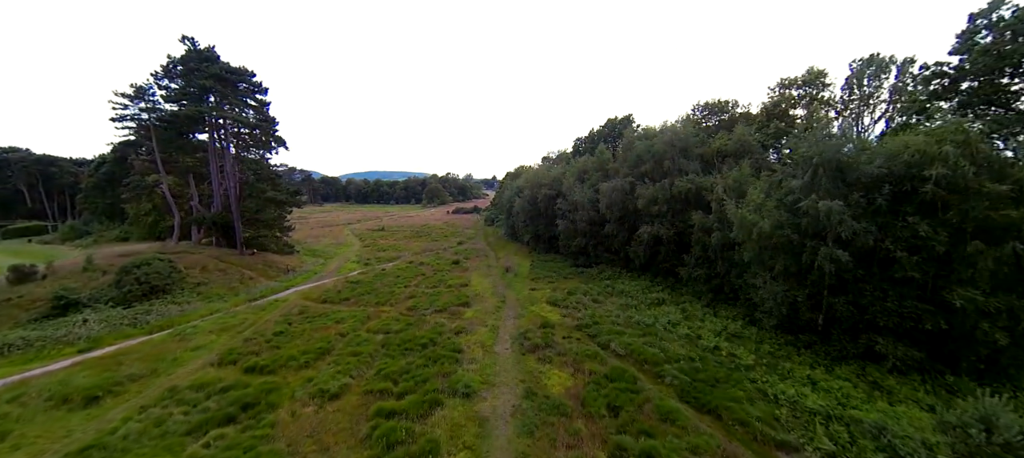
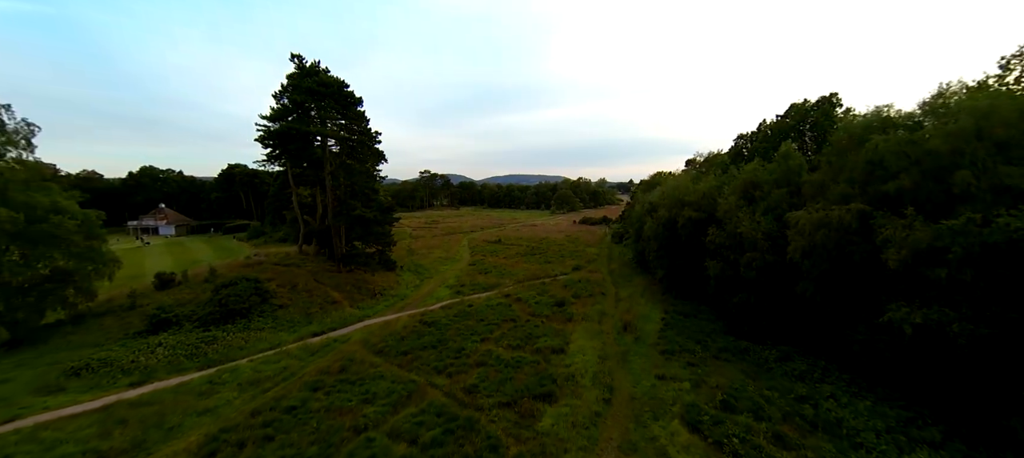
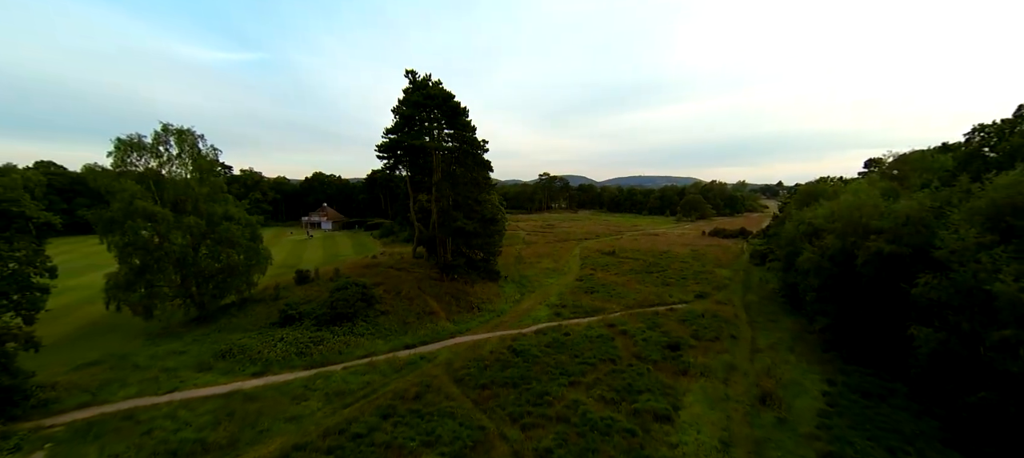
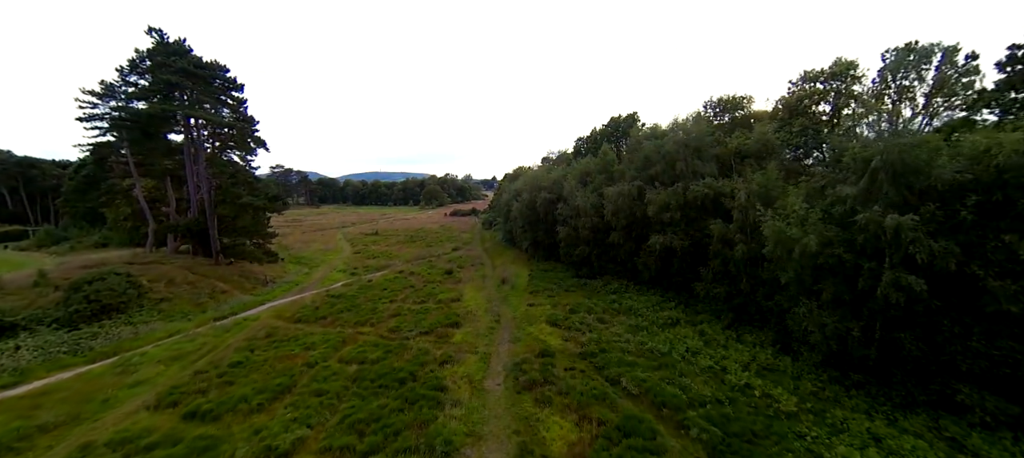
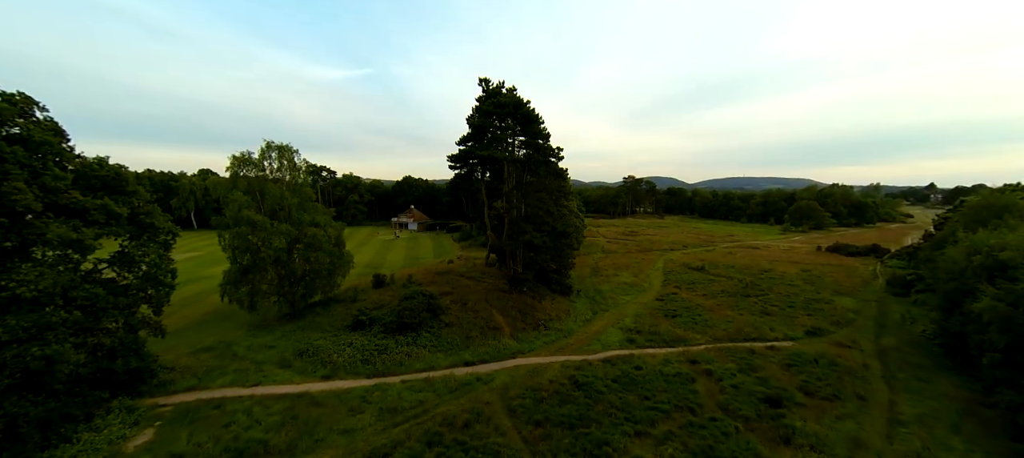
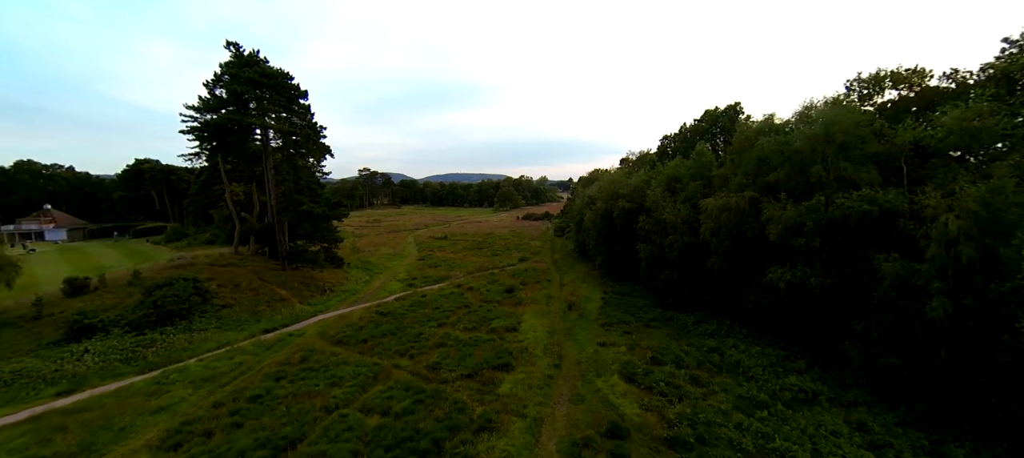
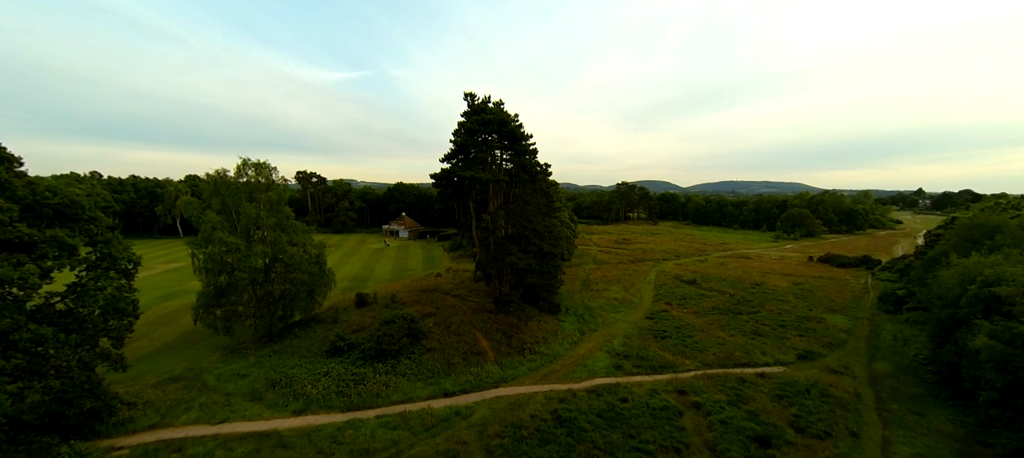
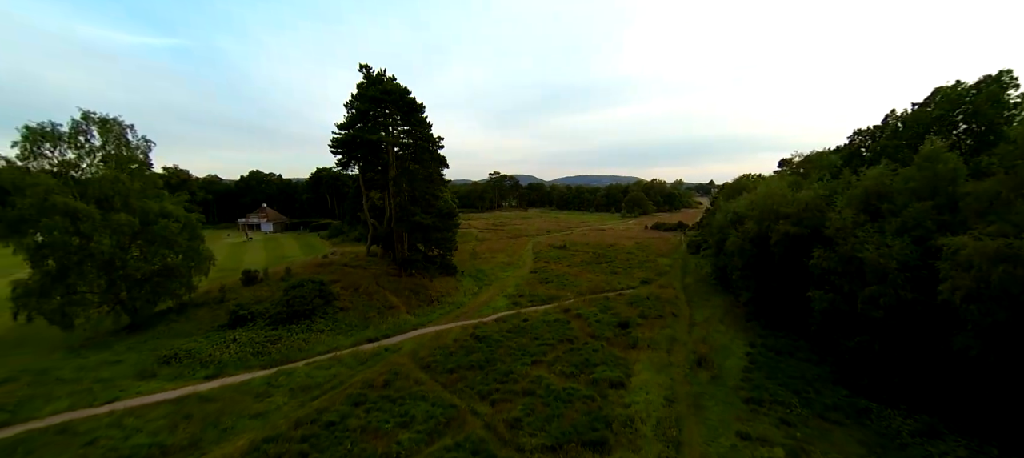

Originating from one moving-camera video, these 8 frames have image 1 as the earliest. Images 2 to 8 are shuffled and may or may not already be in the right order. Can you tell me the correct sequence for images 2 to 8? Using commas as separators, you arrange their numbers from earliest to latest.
4, 6, 2, 8, 3, 5, 7
